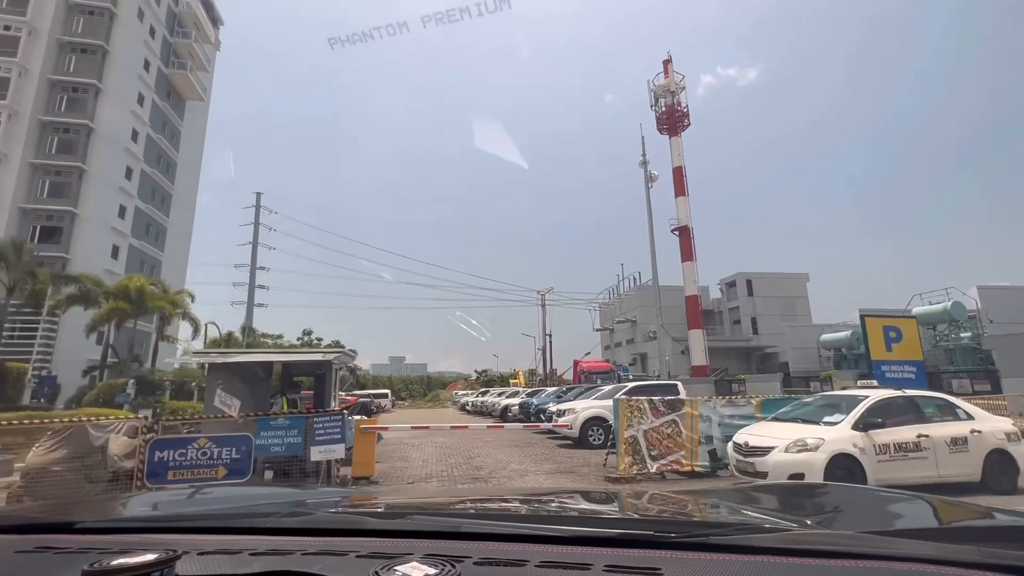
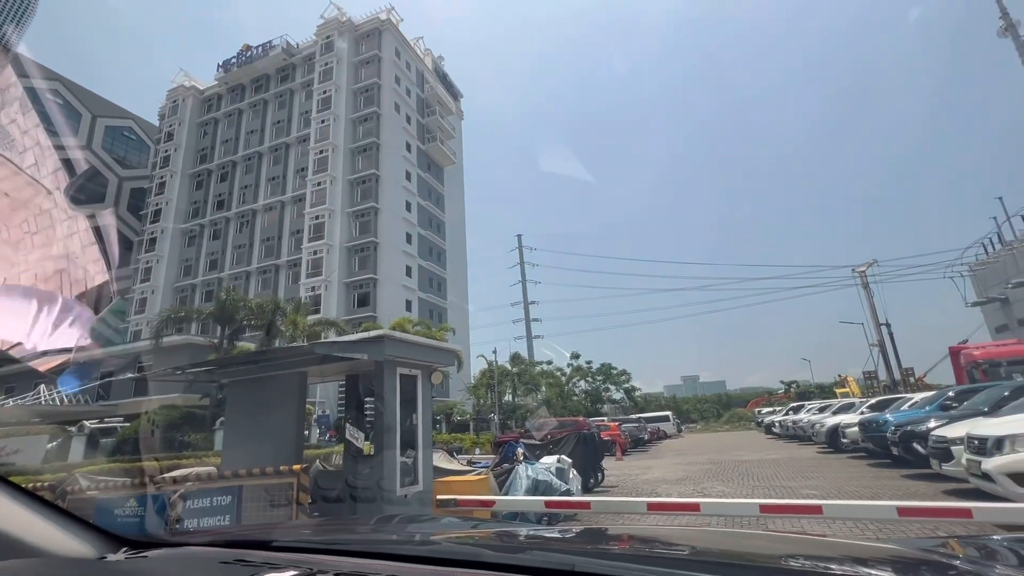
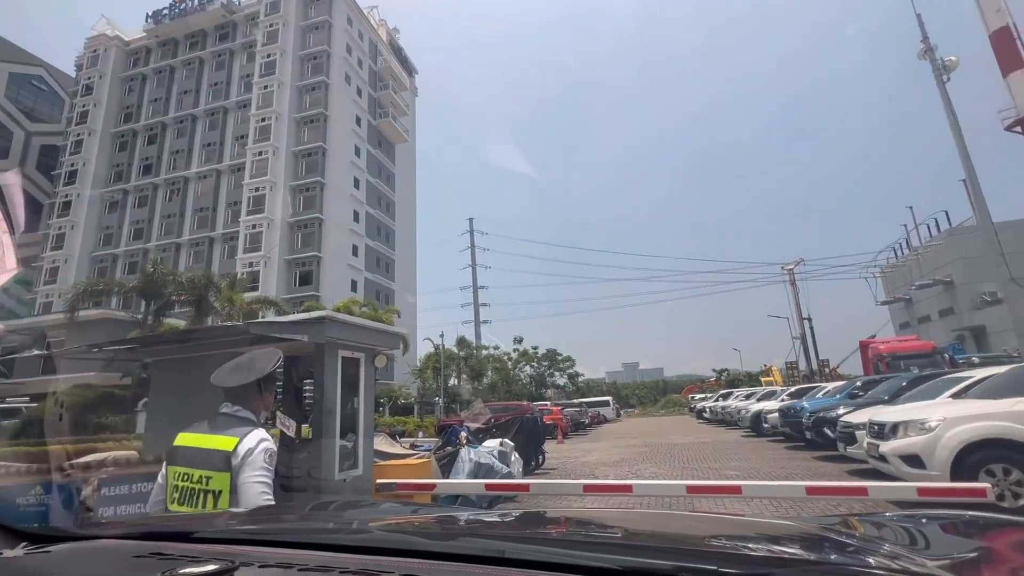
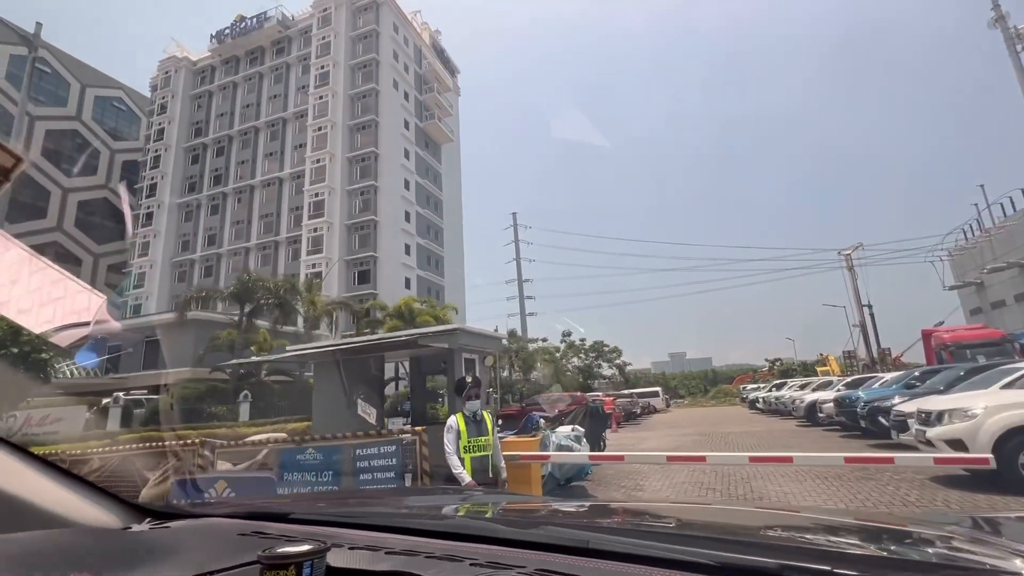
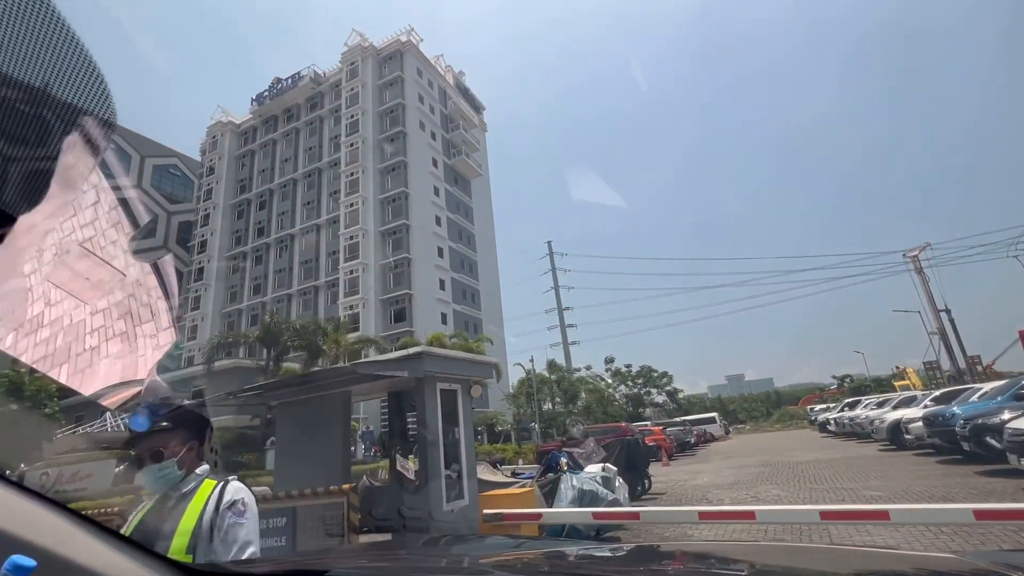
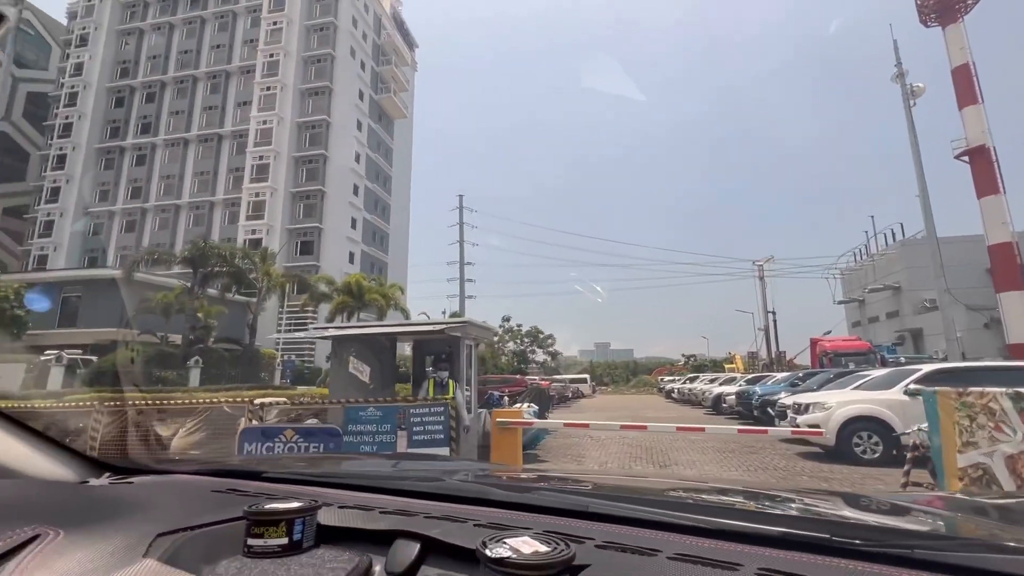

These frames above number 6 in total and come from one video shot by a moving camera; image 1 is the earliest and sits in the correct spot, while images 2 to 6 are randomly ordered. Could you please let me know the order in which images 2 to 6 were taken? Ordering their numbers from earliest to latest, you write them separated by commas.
6, 4, 5, 2, 3
